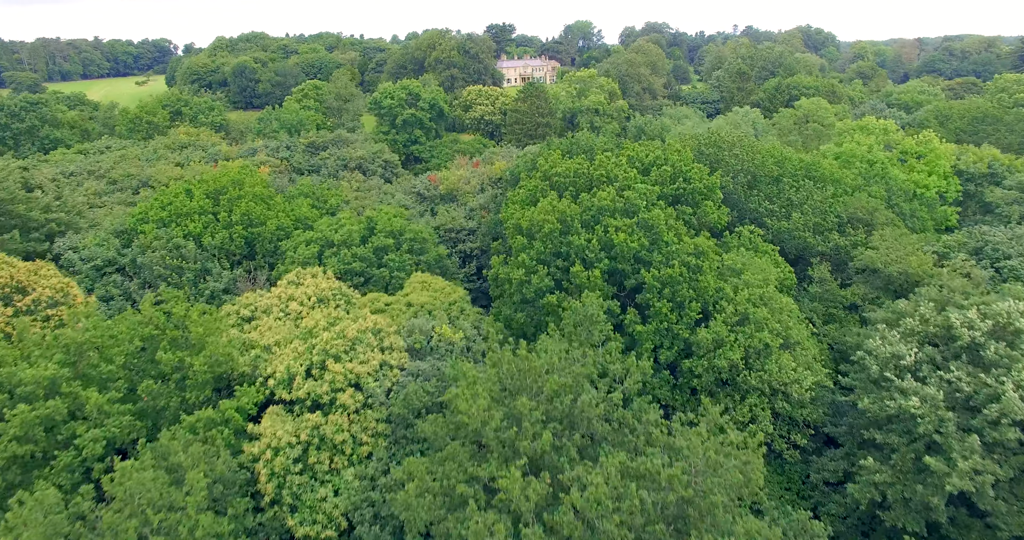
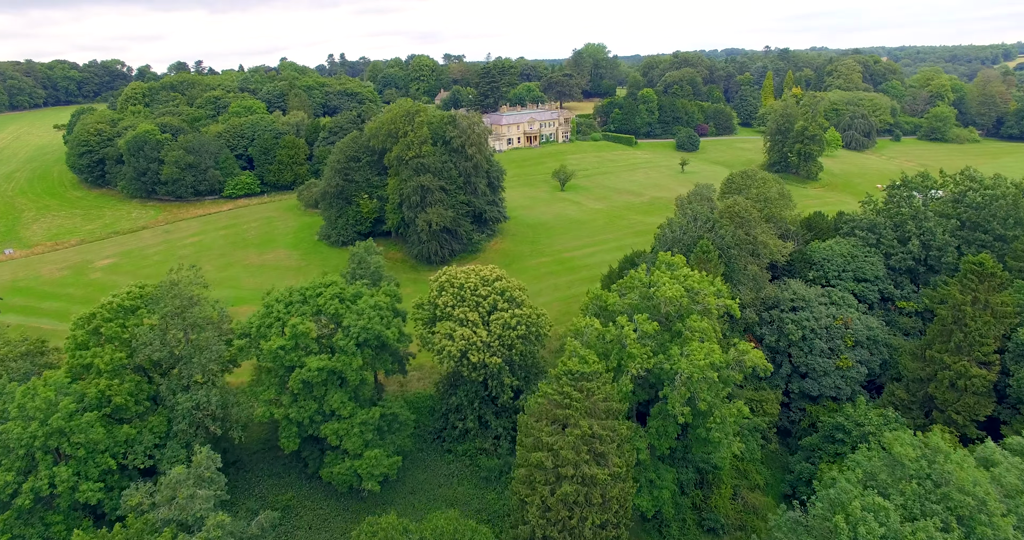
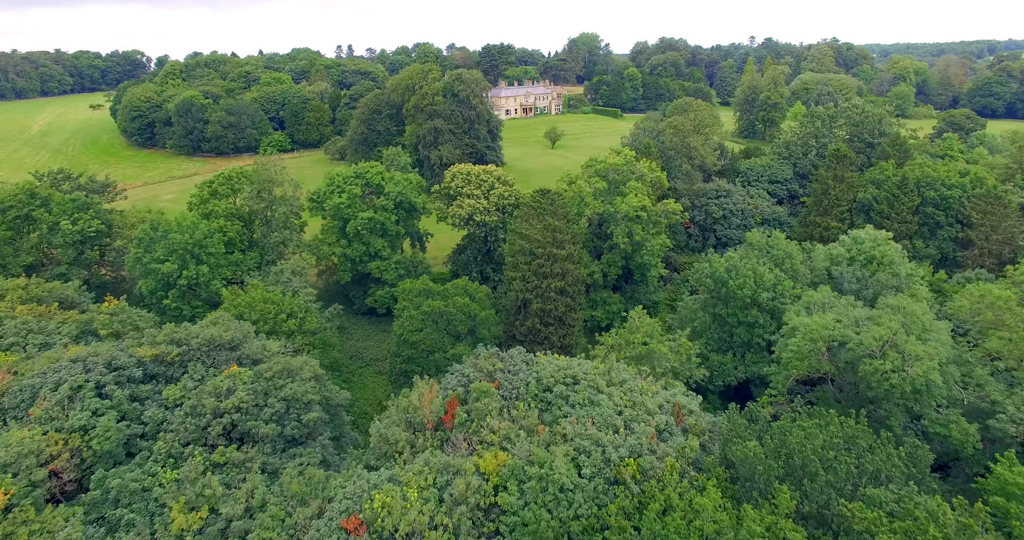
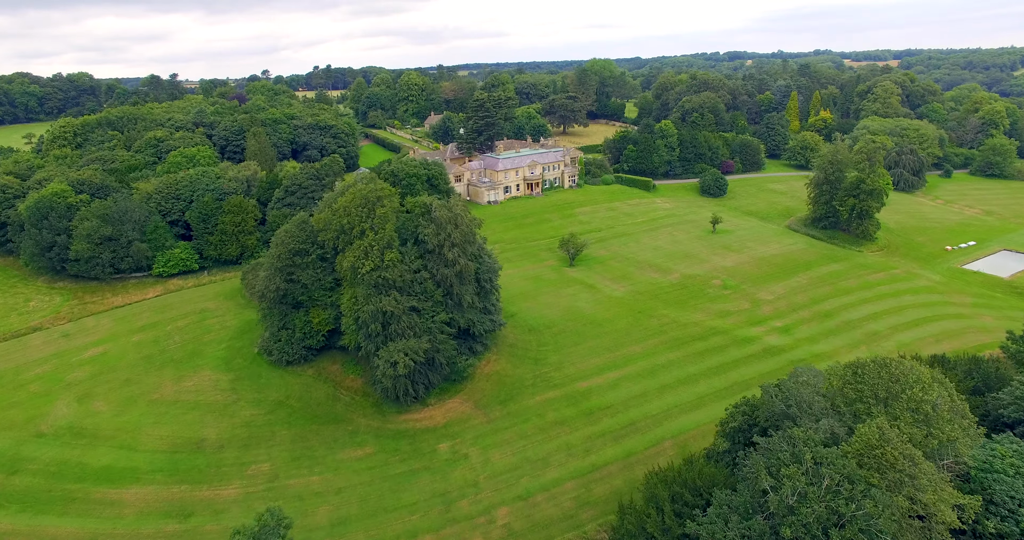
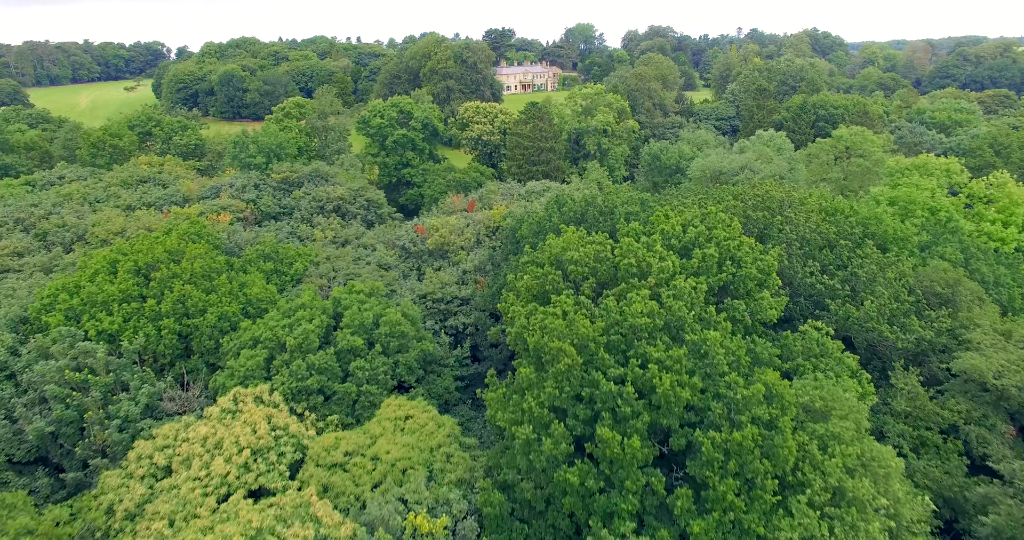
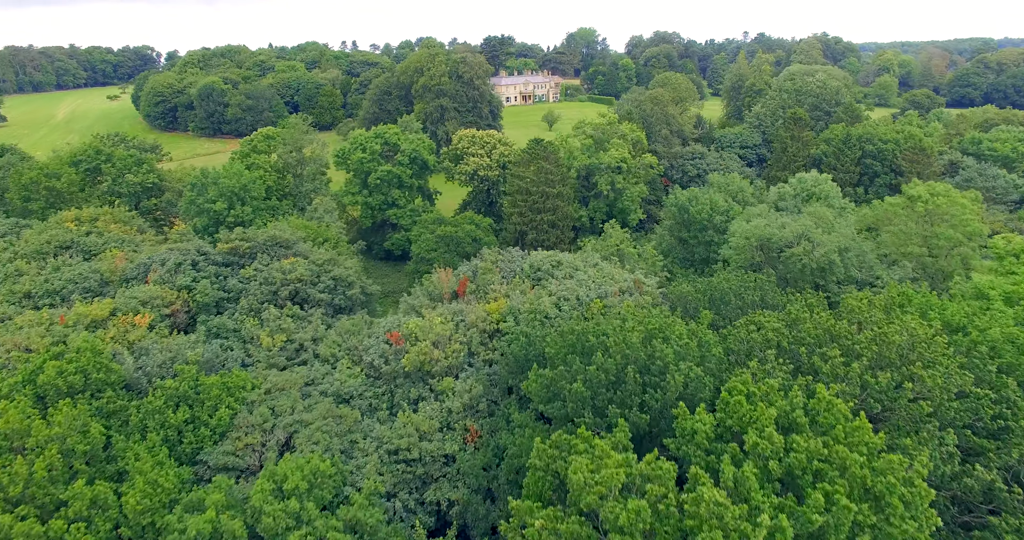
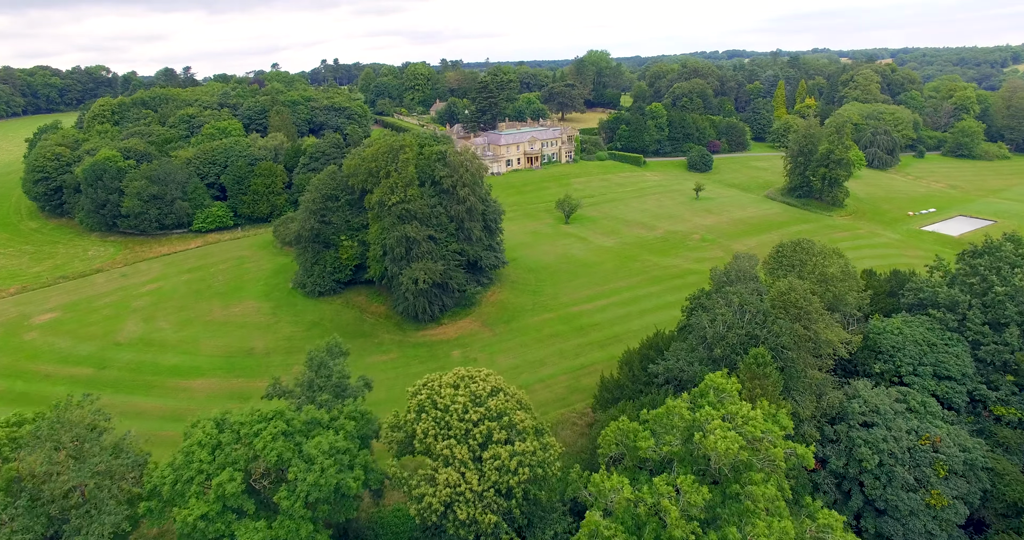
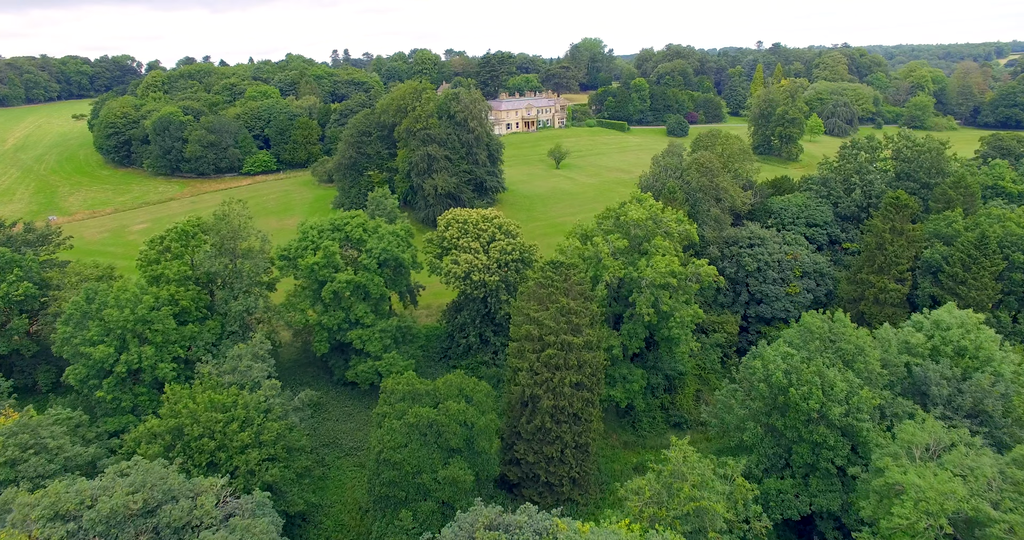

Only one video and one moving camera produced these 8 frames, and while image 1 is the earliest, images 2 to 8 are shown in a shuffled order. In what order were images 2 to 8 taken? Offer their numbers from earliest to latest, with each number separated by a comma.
5, 6, 3, 8, 2, 7, 4
